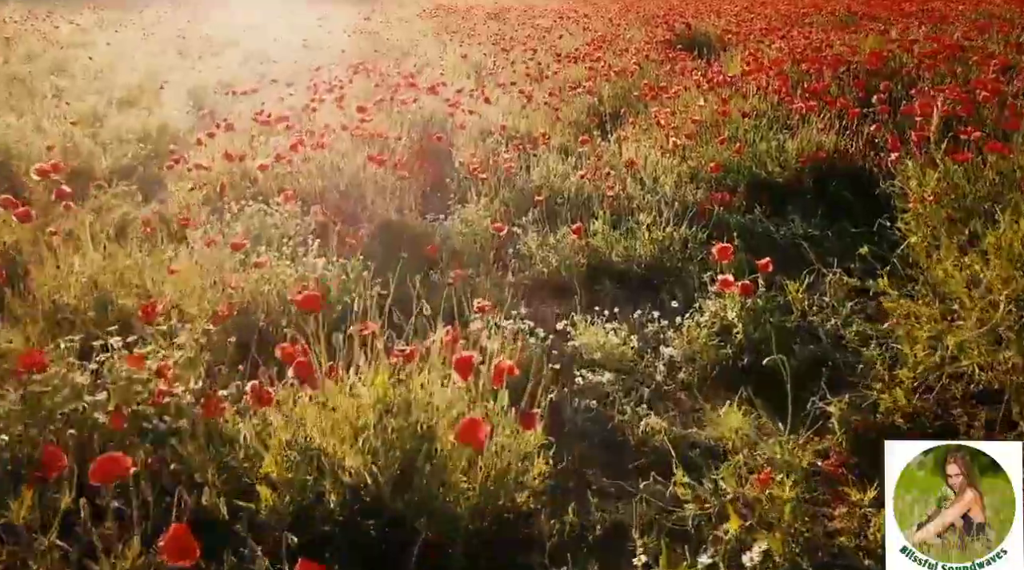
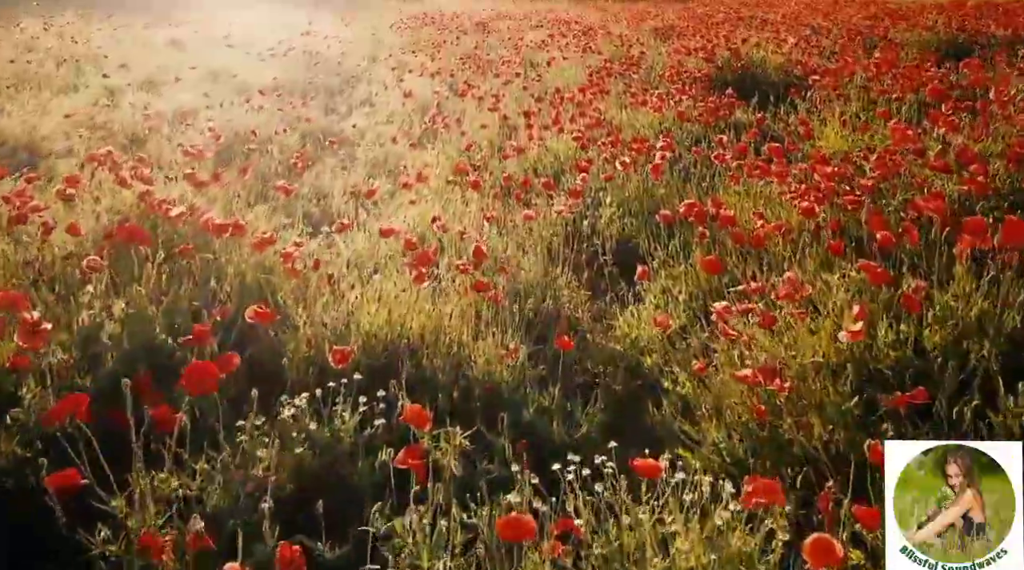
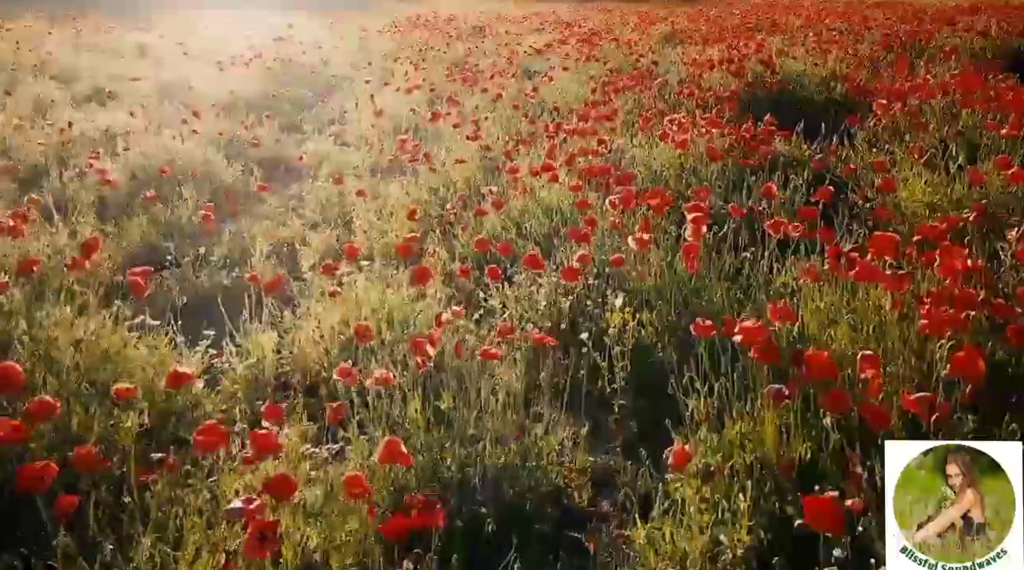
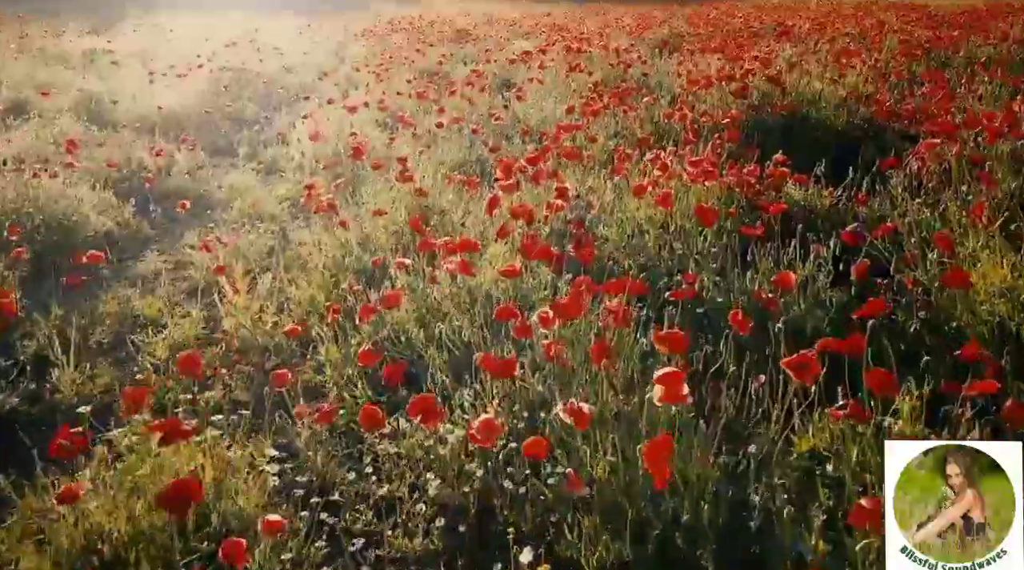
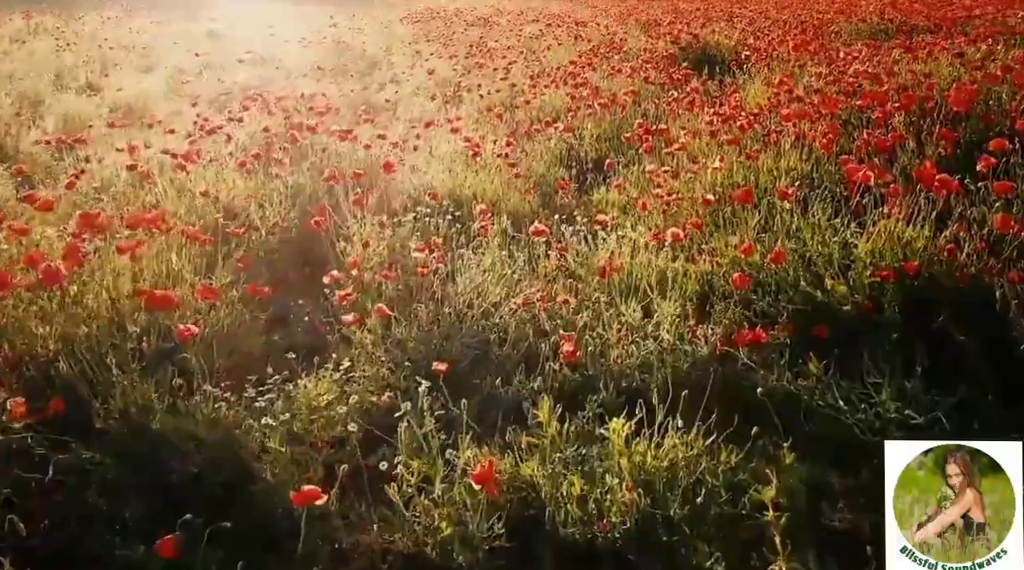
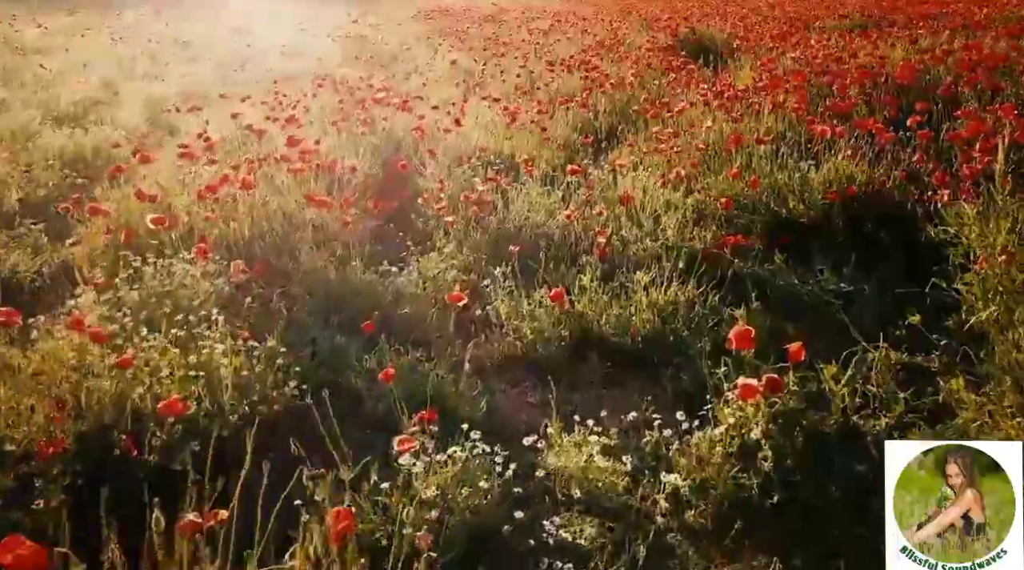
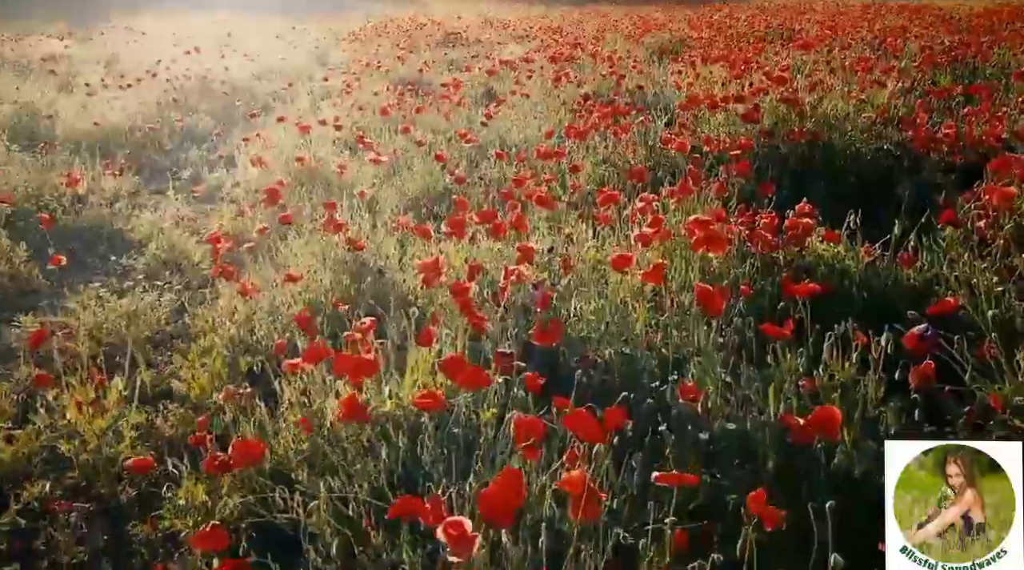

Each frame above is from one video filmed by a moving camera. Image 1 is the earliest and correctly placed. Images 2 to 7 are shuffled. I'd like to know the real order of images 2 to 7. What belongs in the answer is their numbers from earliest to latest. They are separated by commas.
6, 5, 2, 3, 4, 7
